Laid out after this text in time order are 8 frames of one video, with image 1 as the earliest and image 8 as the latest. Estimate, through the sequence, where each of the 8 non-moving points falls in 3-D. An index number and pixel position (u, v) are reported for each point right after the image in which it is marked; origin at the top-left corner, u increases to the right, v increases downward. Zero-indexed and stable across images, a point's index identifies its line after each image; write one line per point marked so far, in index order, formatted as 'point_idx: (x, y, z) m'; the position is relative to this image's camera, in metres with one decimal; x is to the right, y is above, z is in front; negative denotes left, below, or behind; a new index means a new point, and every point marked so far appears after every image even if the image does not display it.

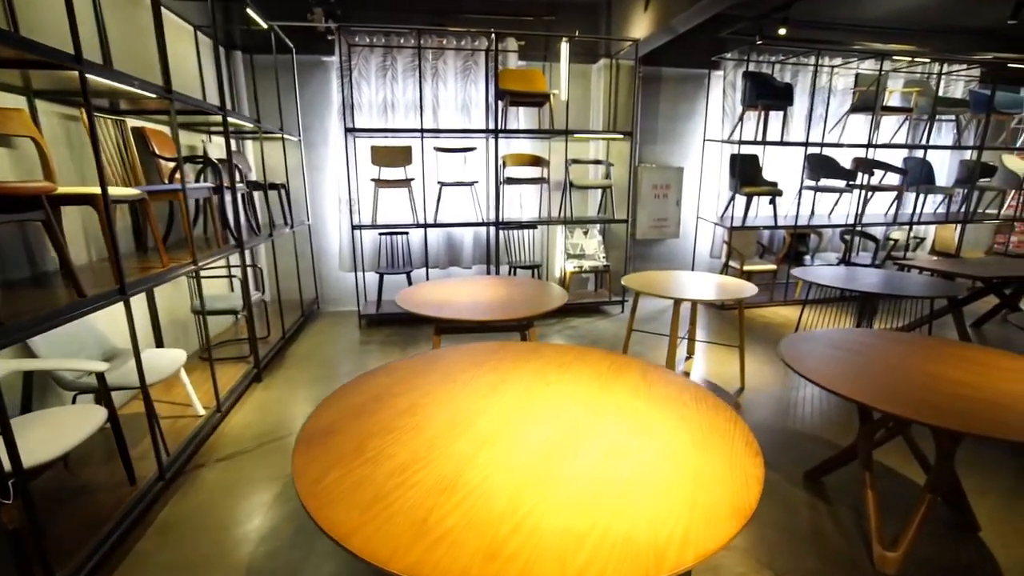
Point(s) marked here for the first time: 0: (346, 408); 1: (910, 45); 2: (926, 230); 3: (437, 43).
0: (-0.5, -0.4, +1.5) m
1: (+4.0, +2.5, +5.0) m
2: (+4.8, +0.7, +5.8) m
3: (-0.7, +2.2, +4.6) m
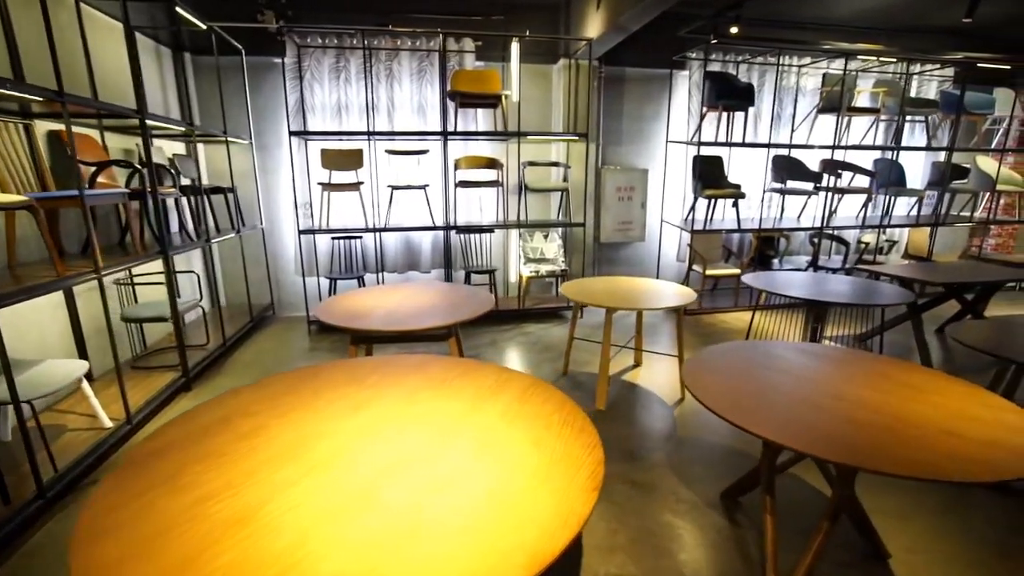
0: (-0.9, -0.4, +1.4) m
1: (+3.6, +2.4, +4.9) m
2: (+4.4, +0.6, +5.7) m
3: (-1.1, +2.2, +4.5) m
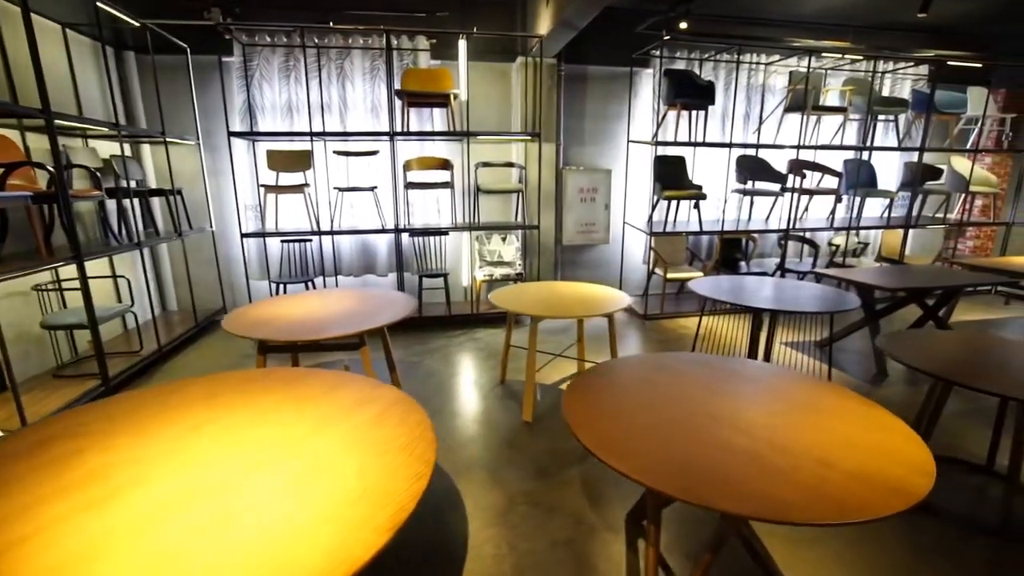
0: (-1.3, -0.4, +1.3) m
1: (+3.2, +2.4, +4.8) m
2: (+4.0, +0.6, +5.6) m
3: (-1.5, +2.2, +4.4) m
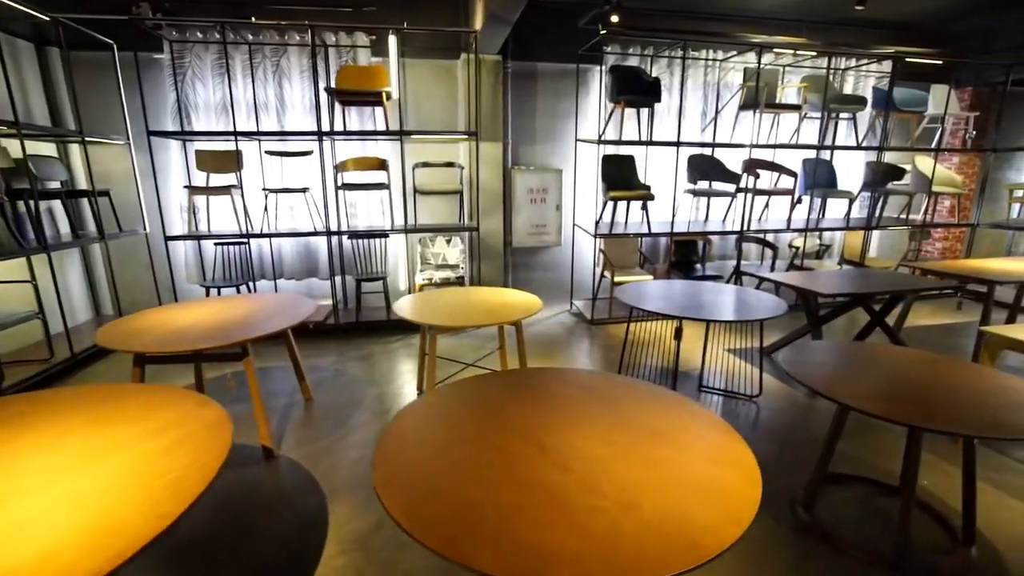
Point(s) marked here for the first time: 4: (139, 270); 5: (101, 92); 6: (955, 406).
0: (-1.9, -0.5, +1.2) m
1: (+2.7, +2.3, +4.7) m
2: (+3.5, +0.6, +5.4) m
3: (-2.0, +2.1, +4.2) m
4: (-3.3, +0.2, +4.5) m
5: (-3.4, +1.6, +4.1) m
6: (+1.5, -0.4, +1.7) m
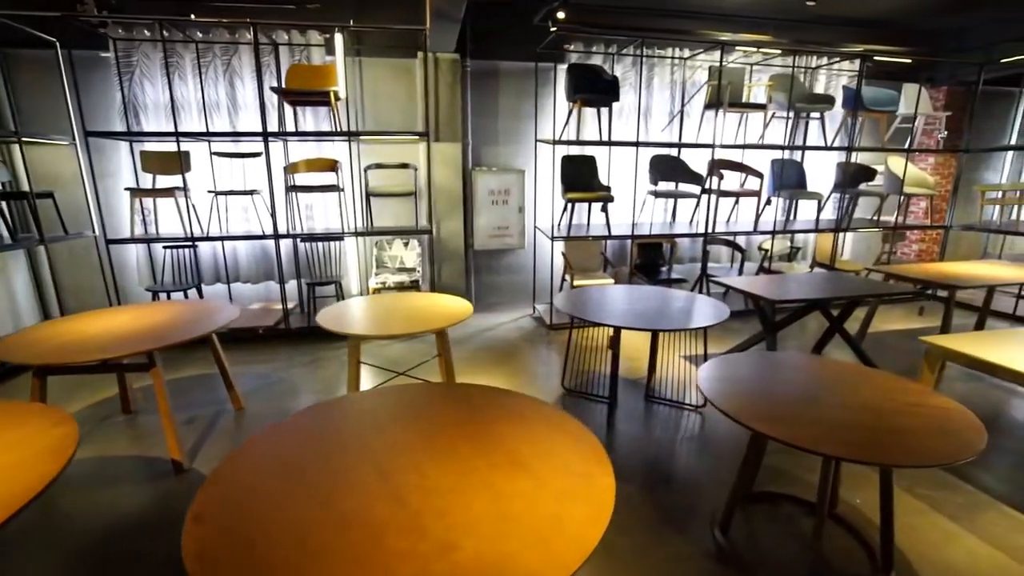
0: (-2.2, -0.5, +1.1) m
1: (+2.3, +2.3, +4.6) m
2: (+3.1, +0.5, +5.3) m
3: (-2.4, +2.1, +4.1) m
4: (-3.7, +0.1, +4.4) m
5: (-3.8, +1.6, +4.0) m
6: (+1.2, -0.4, +1.6) m
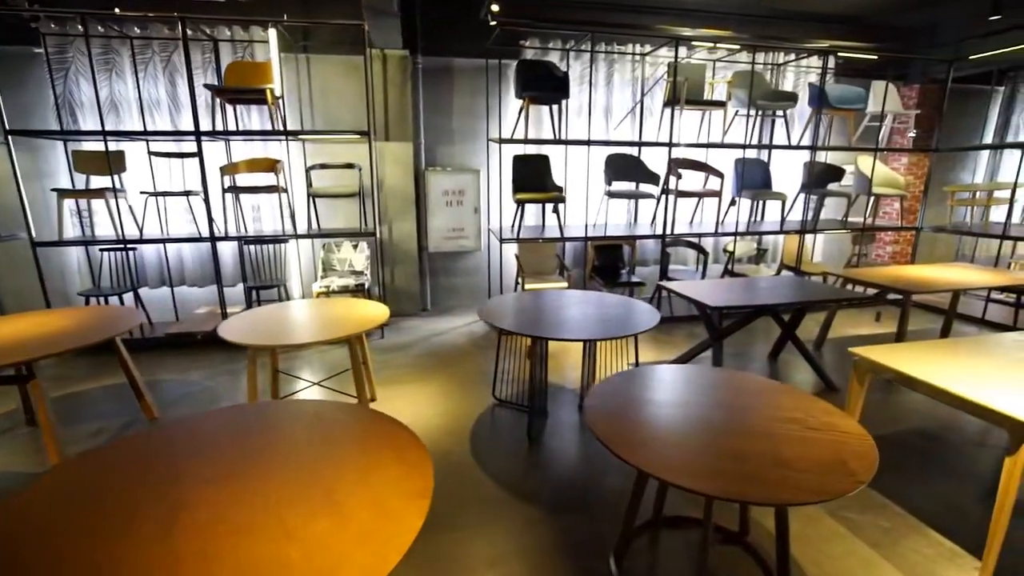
0: (-2.6, -0.5, +0.9) m
1: (+1.9, +2.3, +4.4) m
2: (+2.7, +0.5, +5.2) m
3: (-2.8, +2.0, +4.0) m
4: (-4.1, +0.1, +4.2) m
5: (-4.2, +1.6, +3.9) m
6: (+0.8, -0.4, +1.4) m
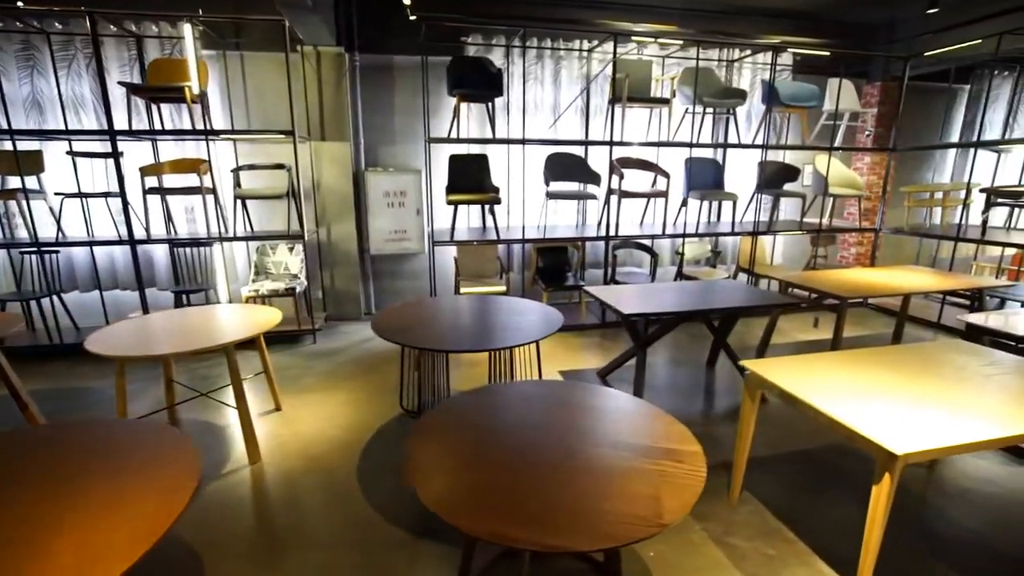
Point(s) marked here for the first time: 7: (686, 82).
0: (-3.2, -0.6, +0.8) m
1: (+1.4, +2.2, +4.3) m
2: (+2.2, +0.5, +5.0) m
3: (-3.3, +2.0, +3.9) m
4: (-4.6, +0.1, +4.1) m
5: (-4.7, +1.5, +3.8) m
6: (+0.2, -0.5, +1.3) m
7: (+1.6, +1.8, +4.3) m
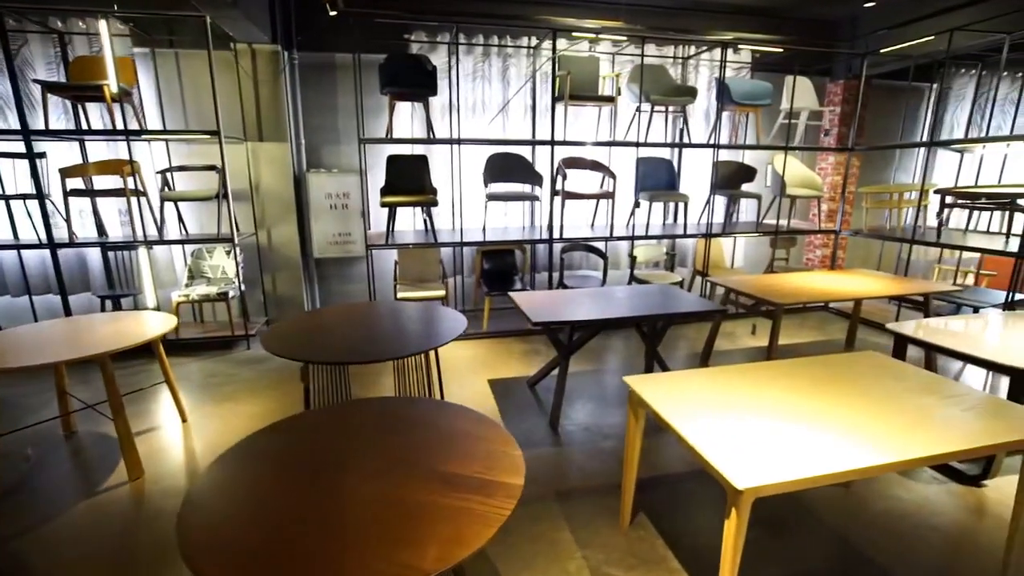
0: (-3.6, -0.6, +0.7) m
1: (+0.9, +2.2, +4.2) m
2: (+1.7, +0.4, +4.9) m
3: (-3.8, +2.0, +3.7) m
4: (-5.1, 0.0, +4.0) m
5: (-5.2, +1.5, +3.7) m
6: (-0.3, -0.5, +1.2) m
7: (+1.1, +1.8, +4.2) m
